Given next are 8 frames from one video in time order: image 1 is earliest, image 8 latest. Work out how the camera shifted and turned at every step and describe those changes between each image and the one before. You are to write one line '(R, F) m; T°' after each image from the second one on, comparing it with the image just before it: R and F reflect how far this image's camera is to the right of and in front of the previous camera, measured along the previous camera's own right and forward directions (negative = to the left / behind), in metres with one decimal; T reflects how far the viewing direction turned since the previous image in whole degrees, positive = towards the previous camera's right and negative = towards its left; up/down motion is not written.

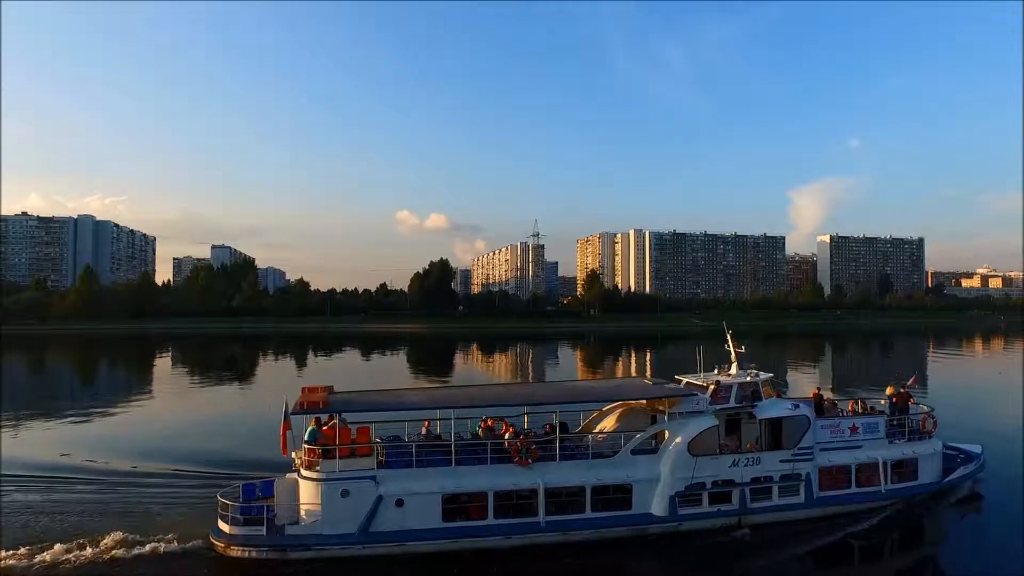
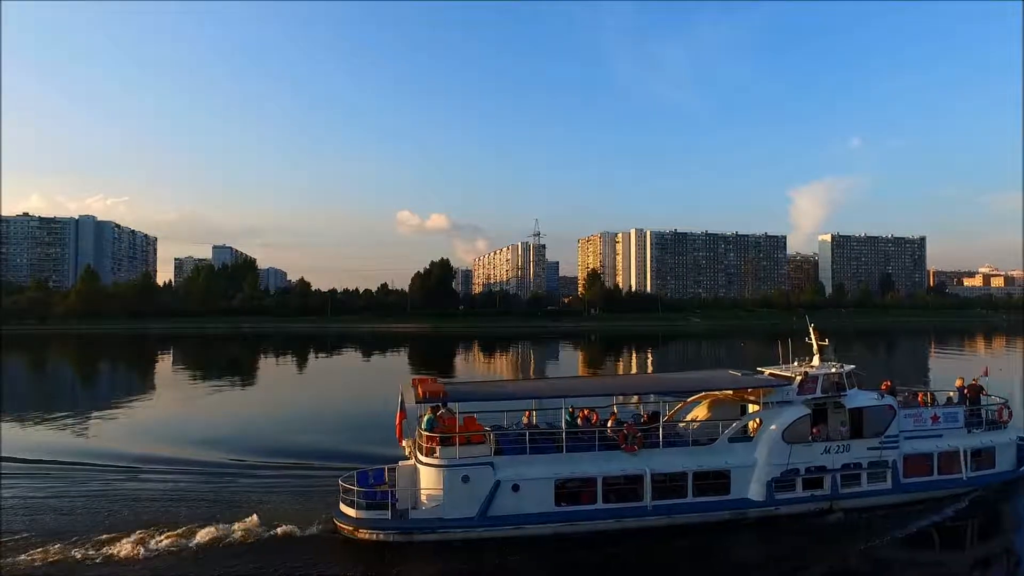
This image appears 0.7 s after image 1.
(-2.2, -0.5) m; 0°
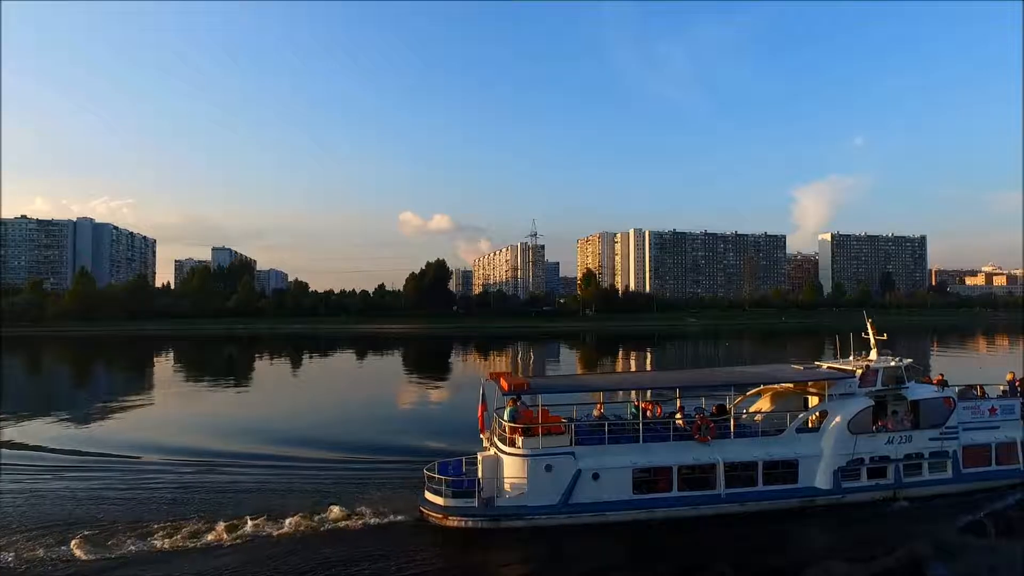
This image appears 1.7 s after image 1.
(-1.7, -0.4) m; 0°
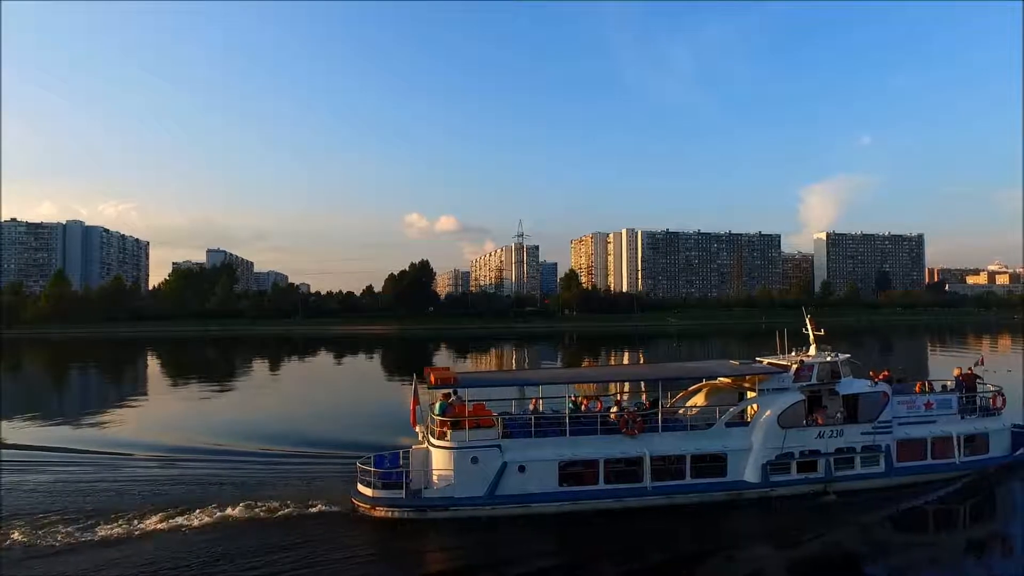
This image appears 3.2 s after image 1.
(+1.7, -0.3) m; -1°
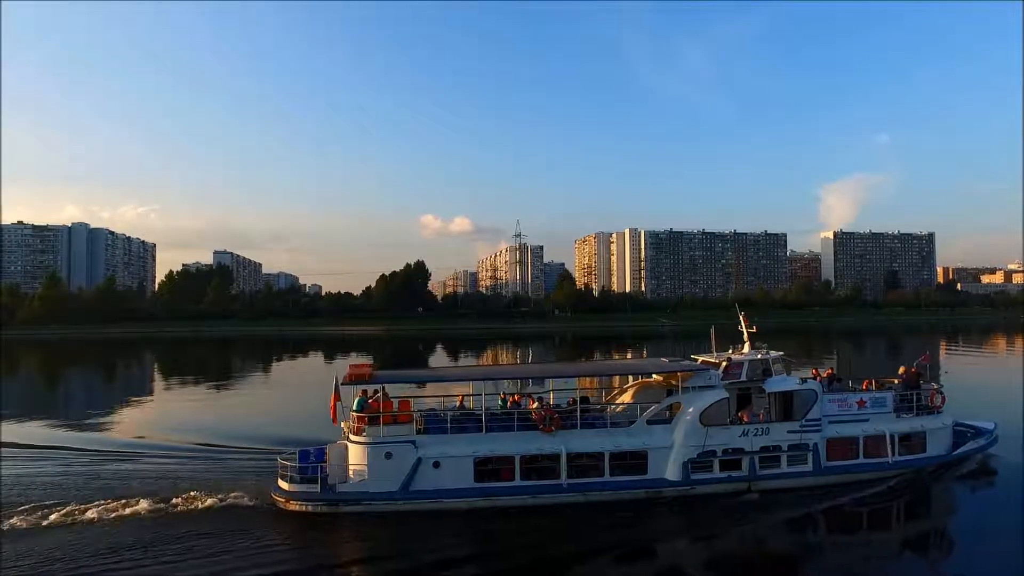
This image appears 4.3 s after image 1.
(+2.2, -0.1) m; -2°
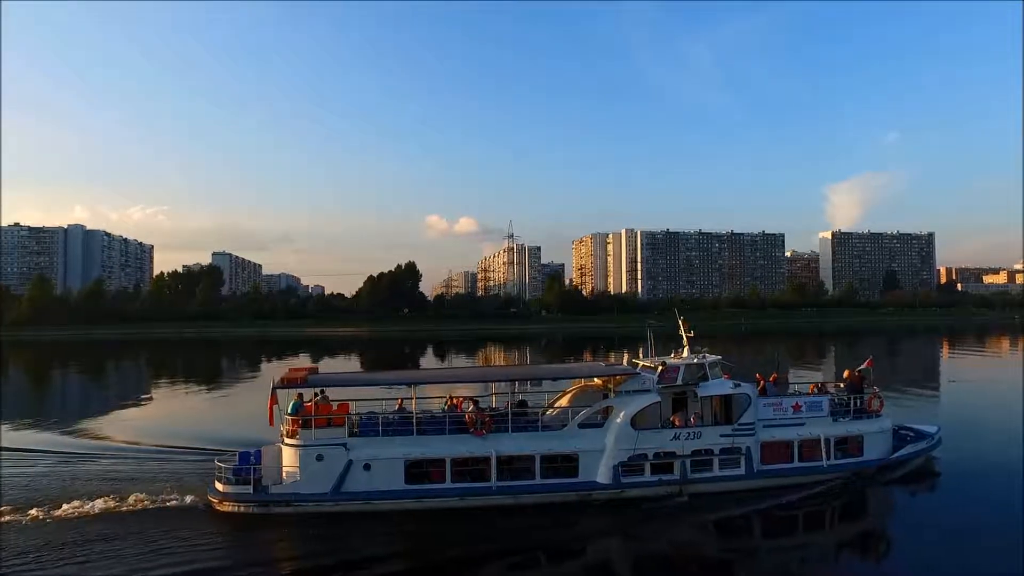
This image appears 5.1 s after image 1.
(+1.7, -0.2) m; -1°
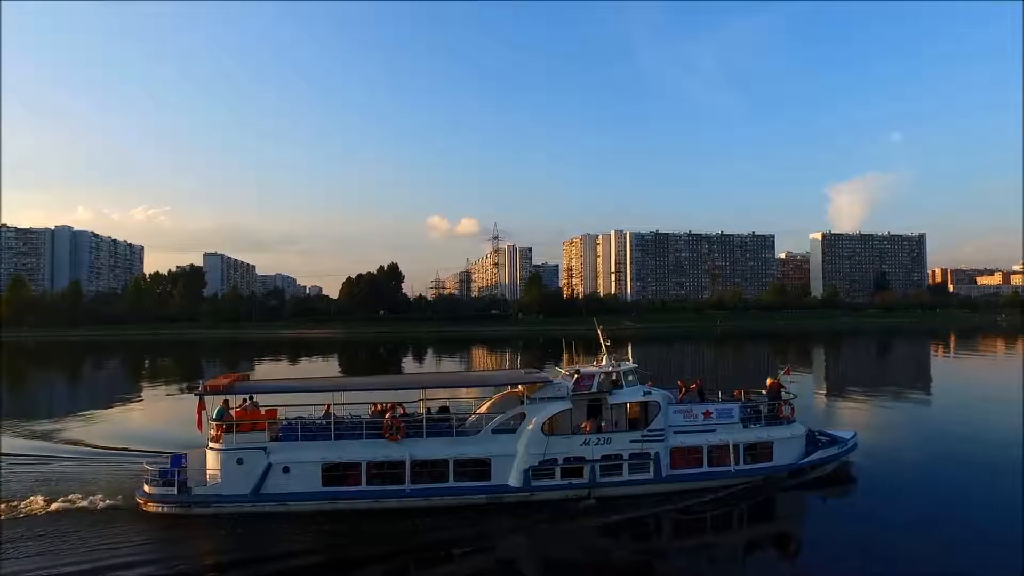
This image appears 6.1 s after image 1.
(+2.1, -0.6) m; -1°
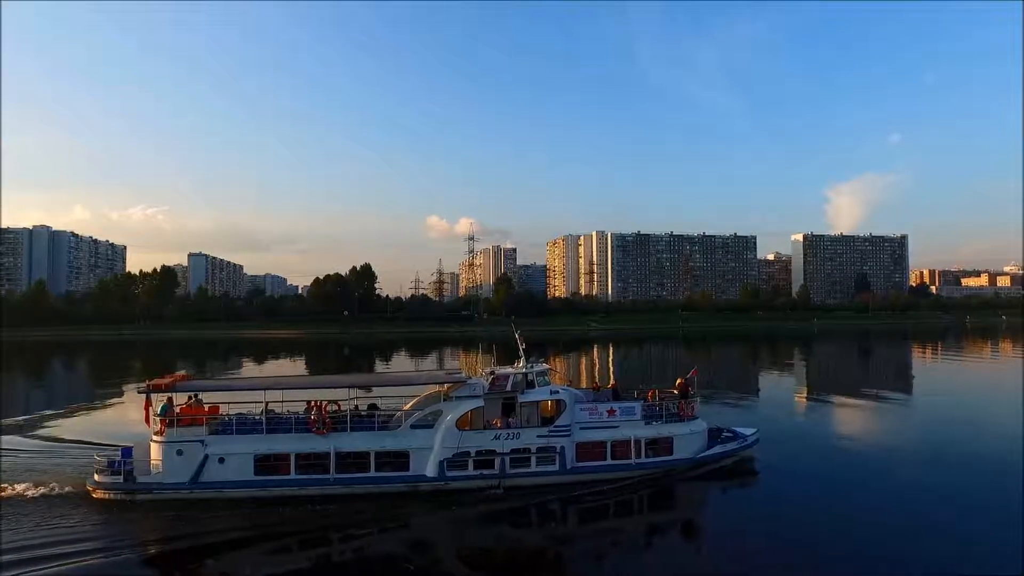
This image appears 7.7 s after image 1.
(+2.2, -1.5) m; 0°
